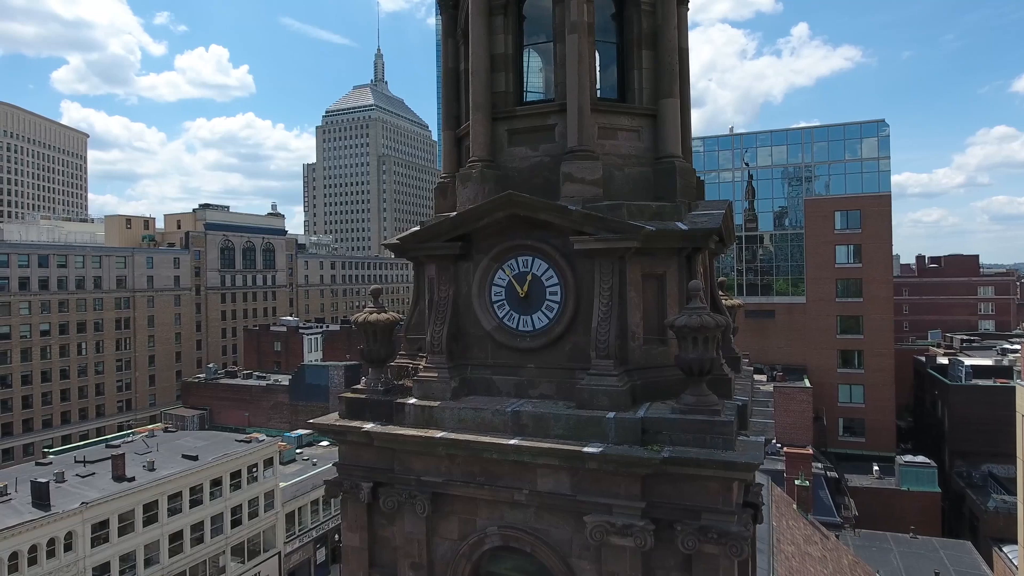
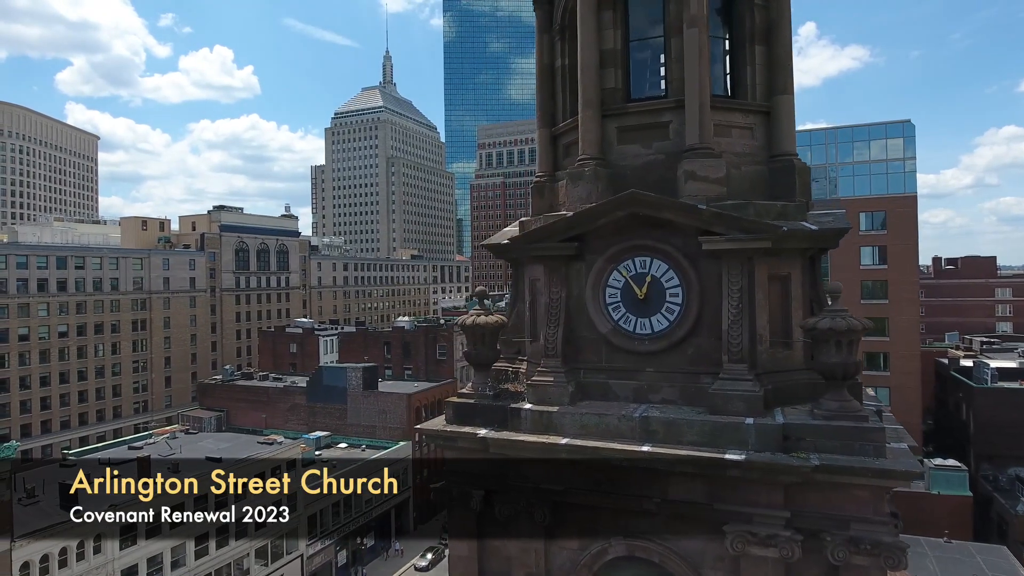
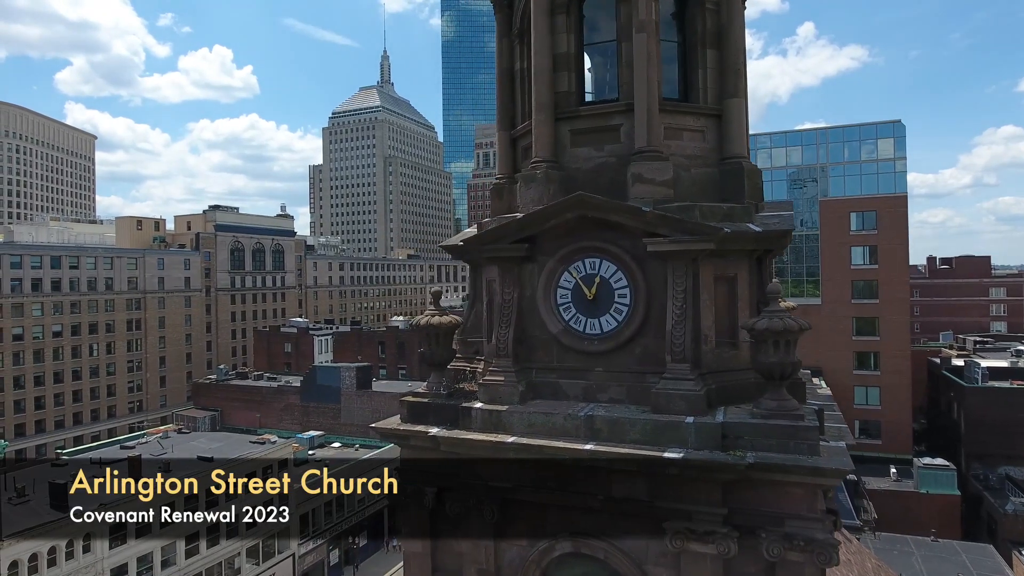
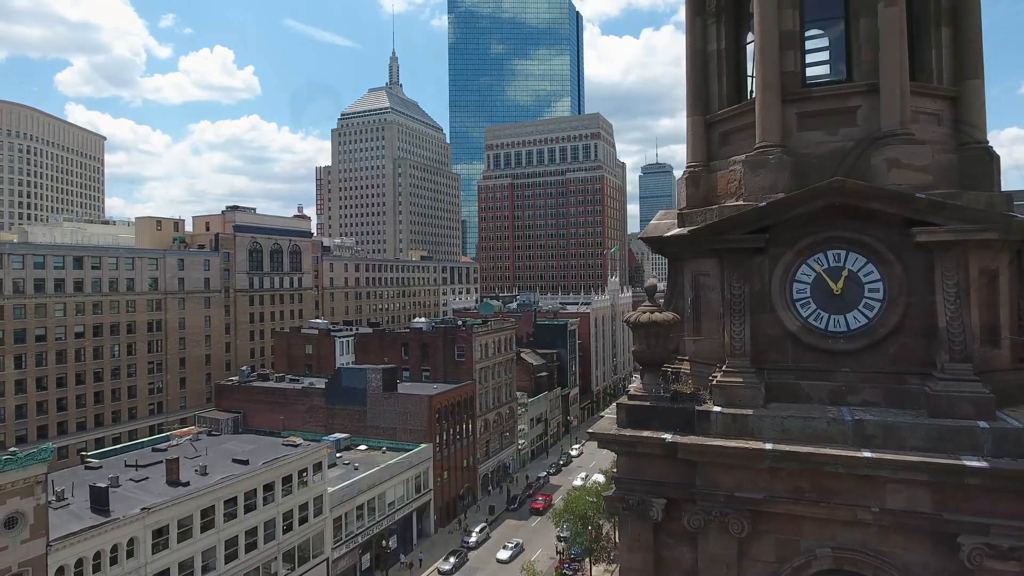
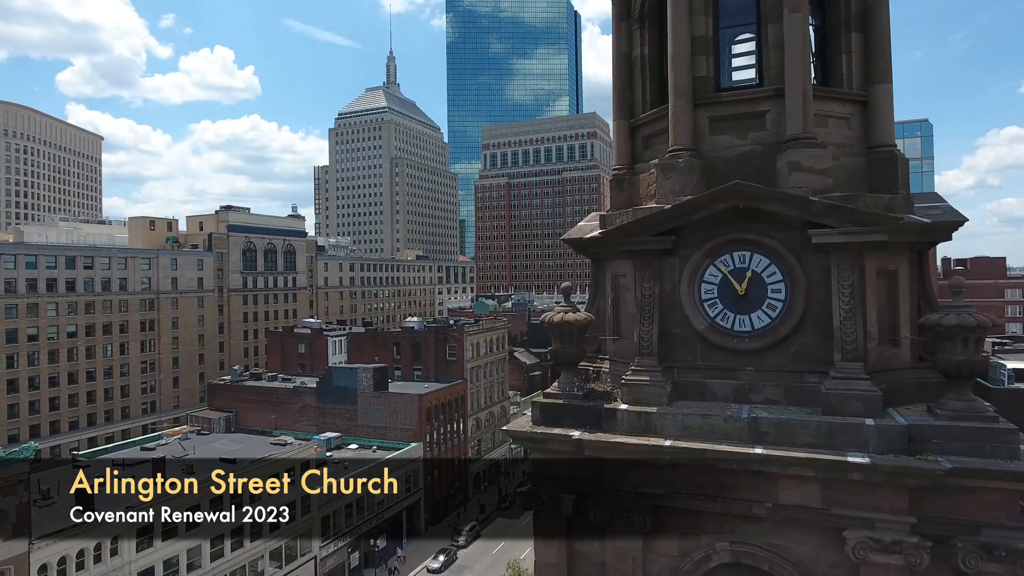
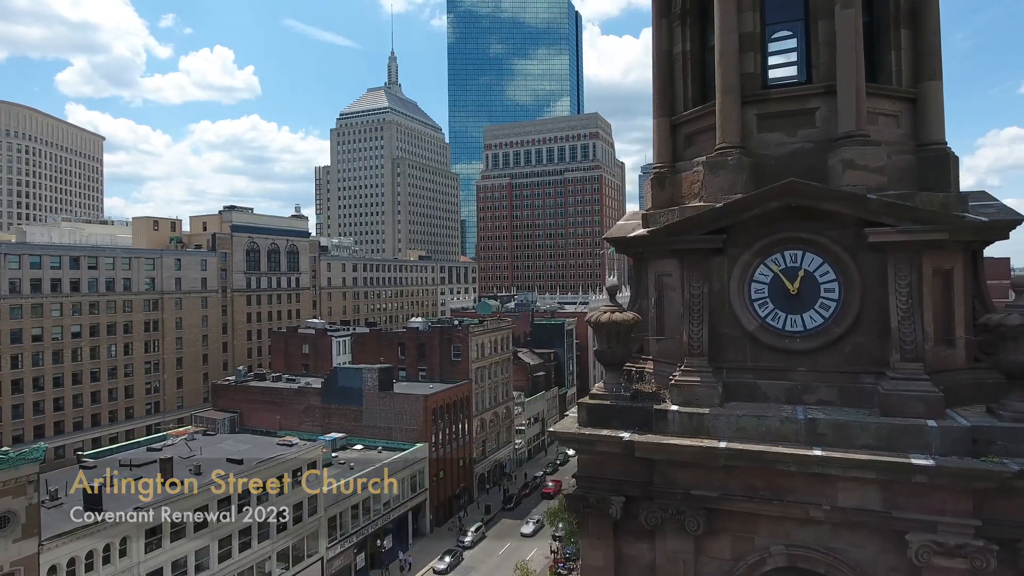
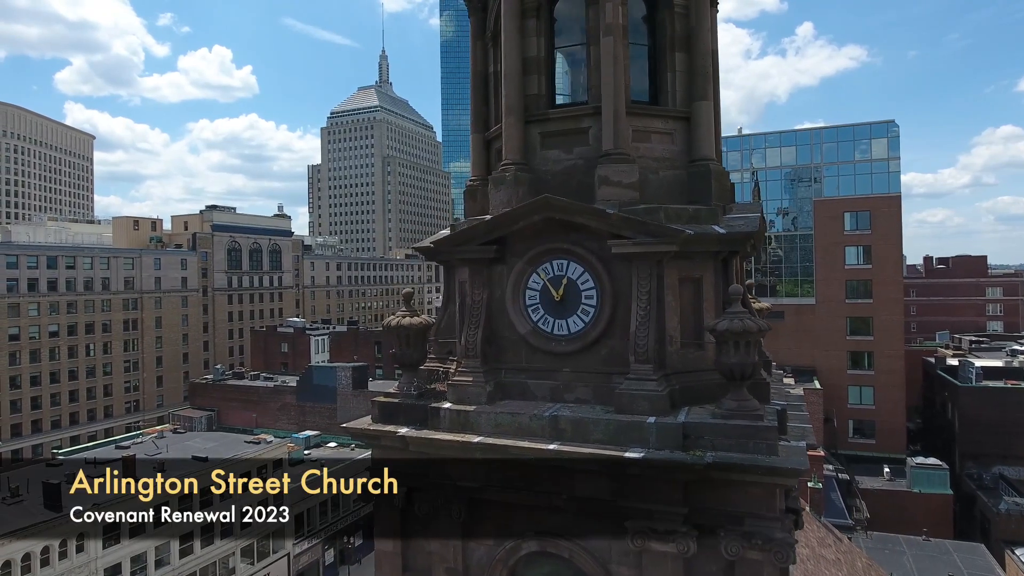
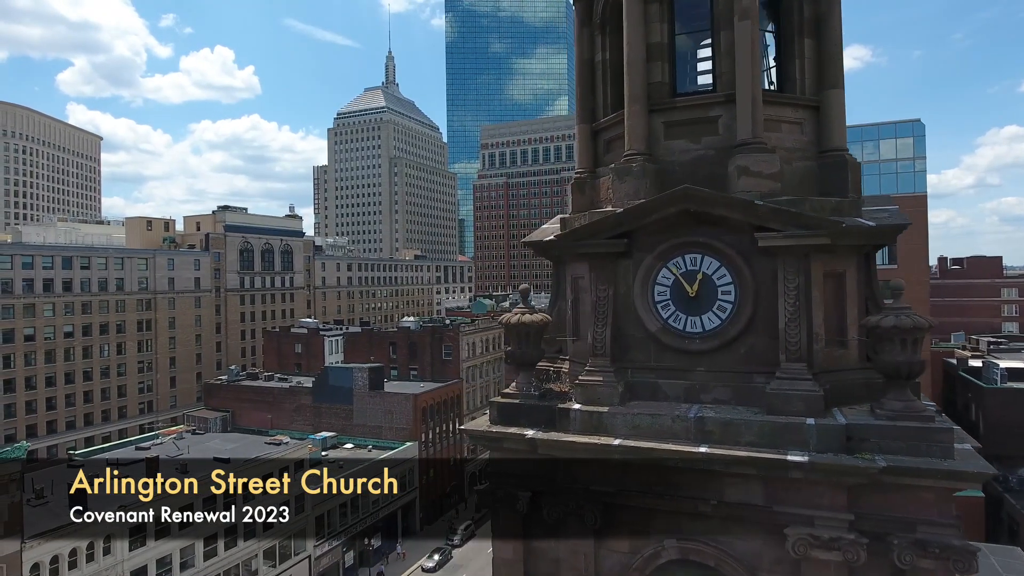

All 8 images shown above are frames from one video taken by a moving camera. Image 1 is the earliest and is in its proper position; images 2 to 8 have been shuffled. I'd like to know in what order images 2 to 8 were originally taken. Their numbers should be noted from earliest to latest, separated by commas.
7, 3, 2, 8, 5, 6, 4
